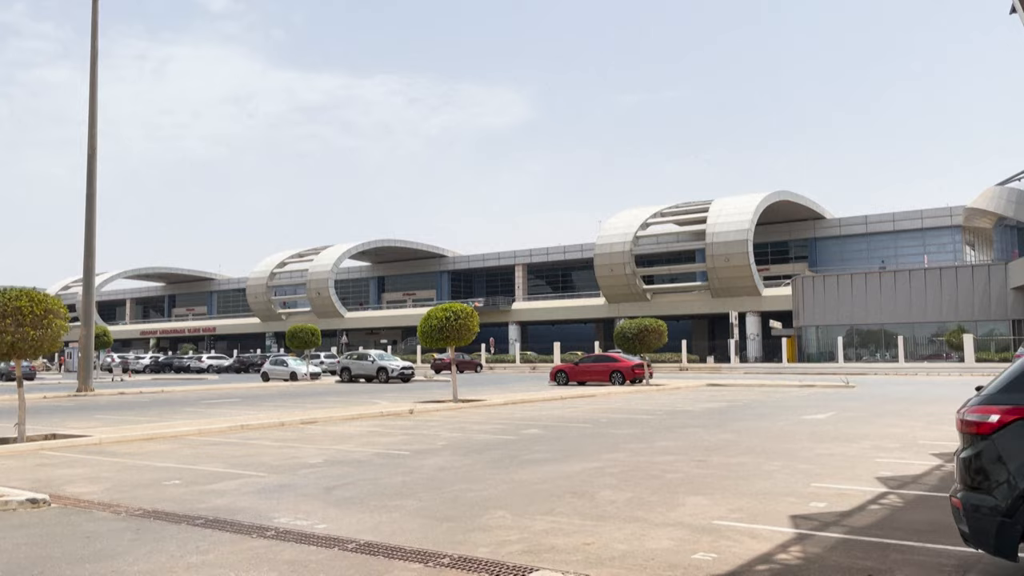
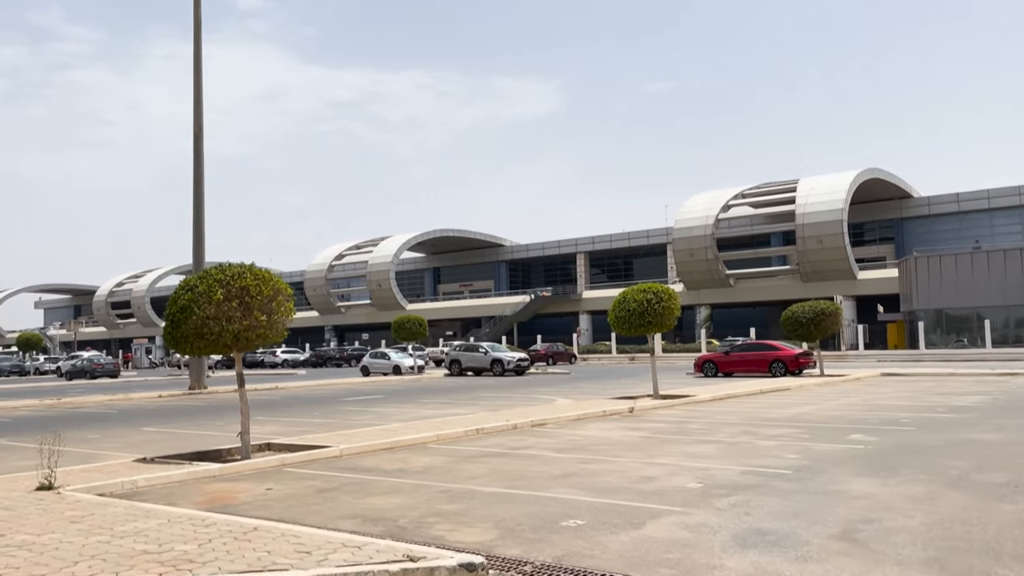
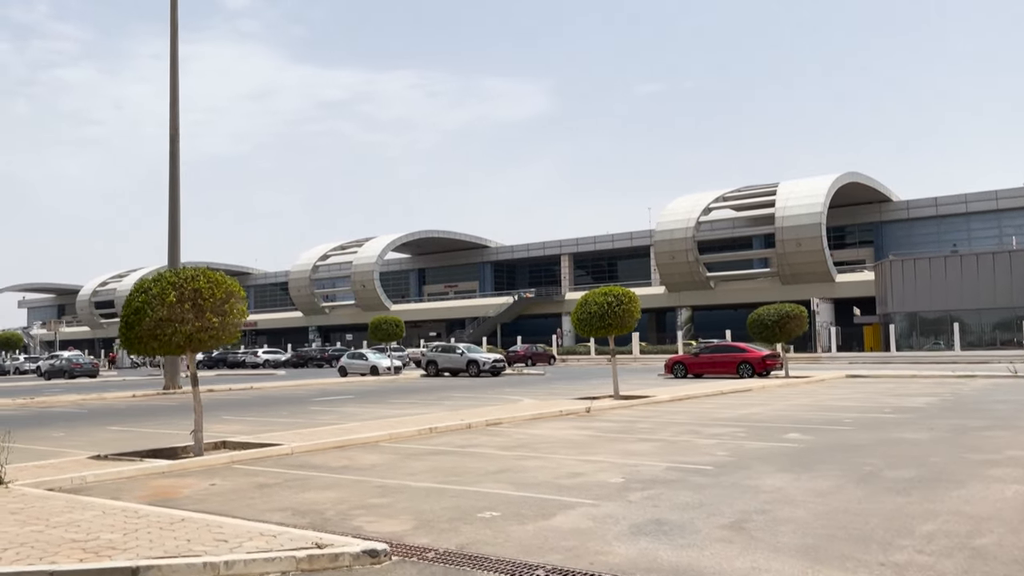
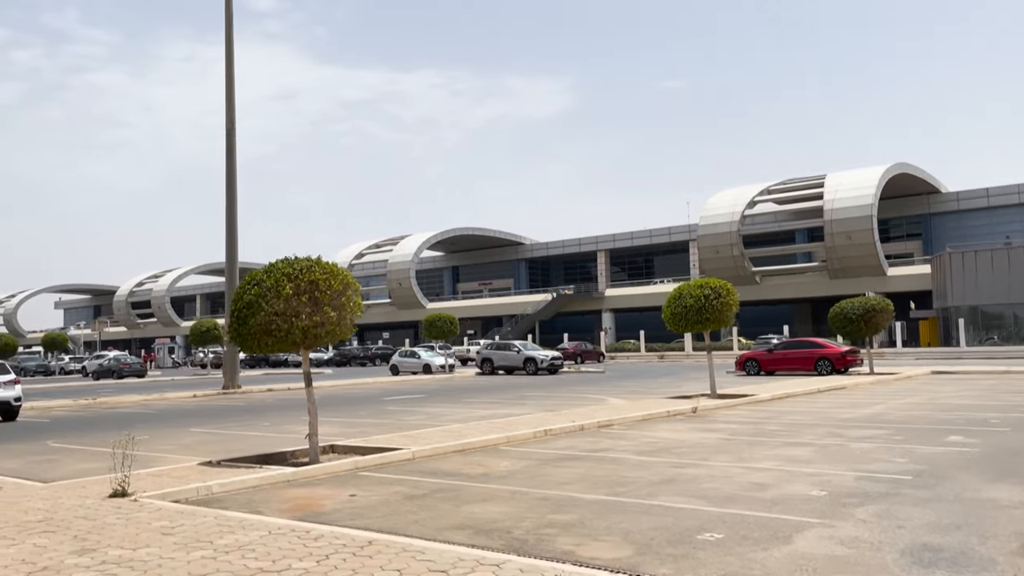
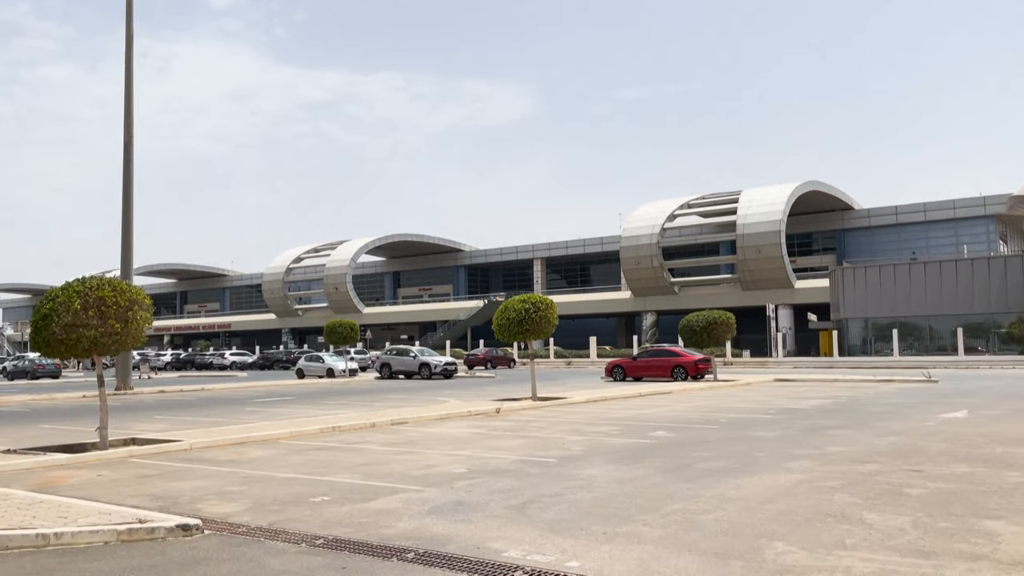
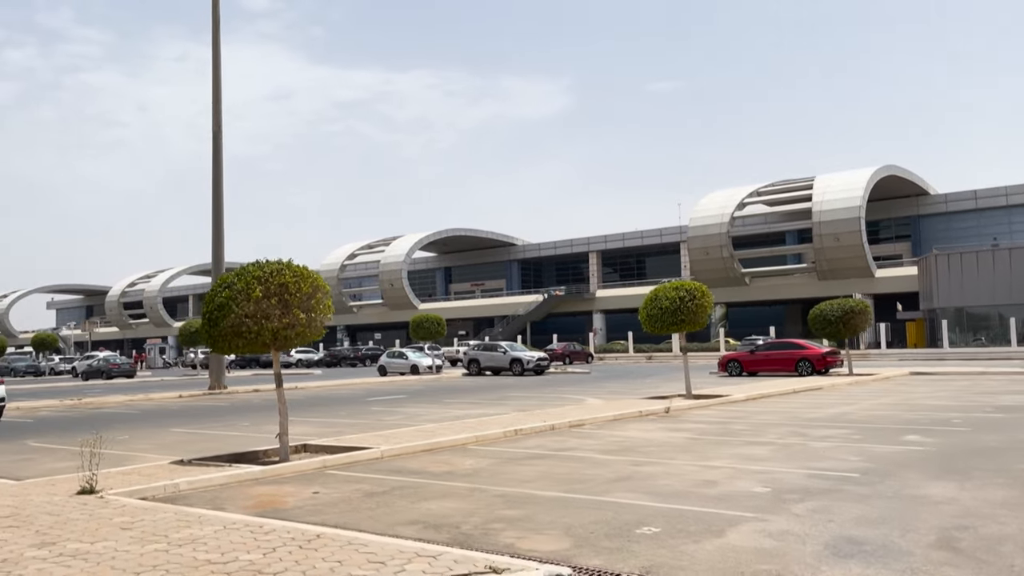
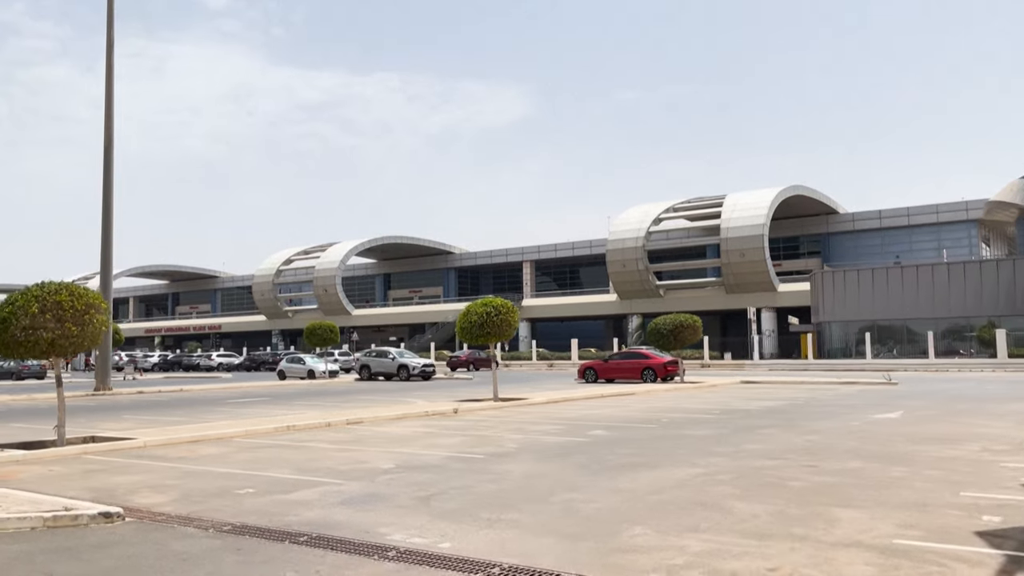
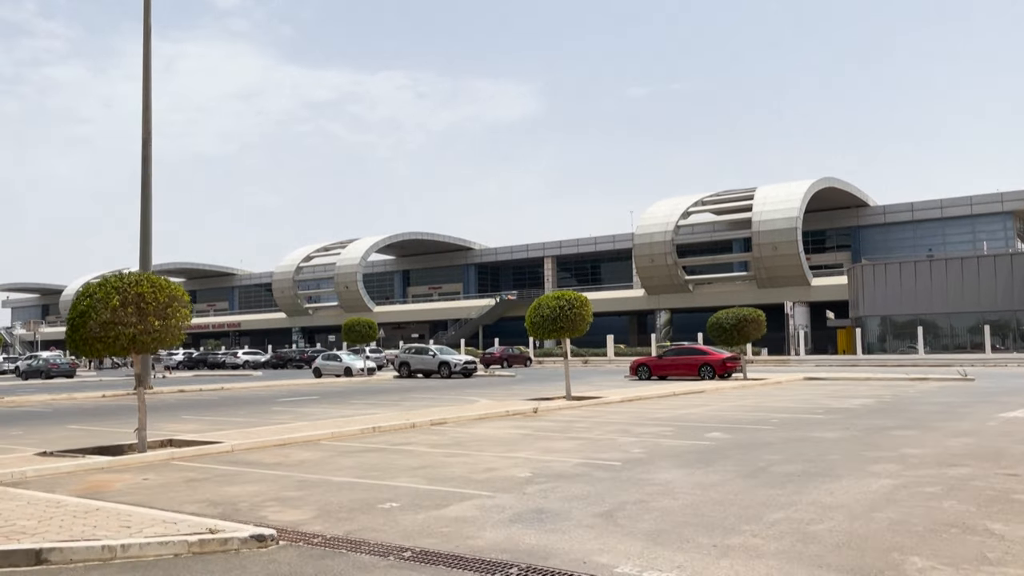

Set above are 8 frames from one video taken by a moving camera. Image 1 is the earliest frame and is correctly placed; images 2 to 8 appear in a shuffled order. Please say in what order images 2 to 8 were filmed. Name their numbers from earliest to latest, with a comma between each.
7, 5, 8, 3, 2, 6, 4
